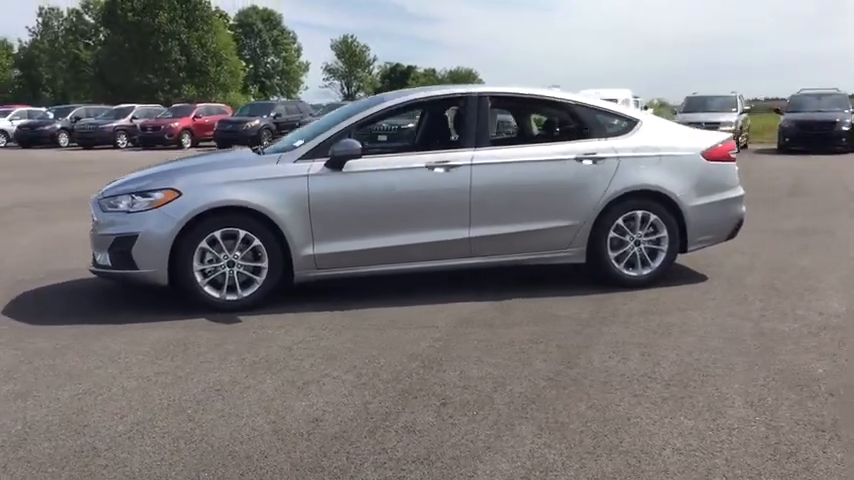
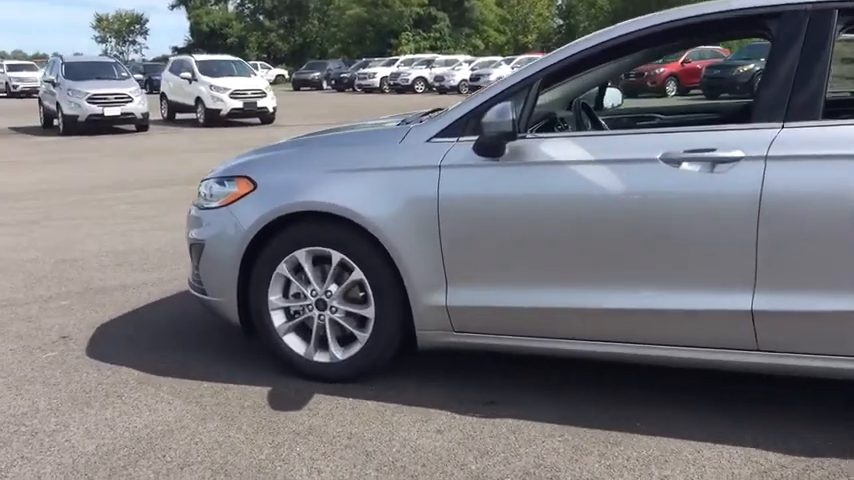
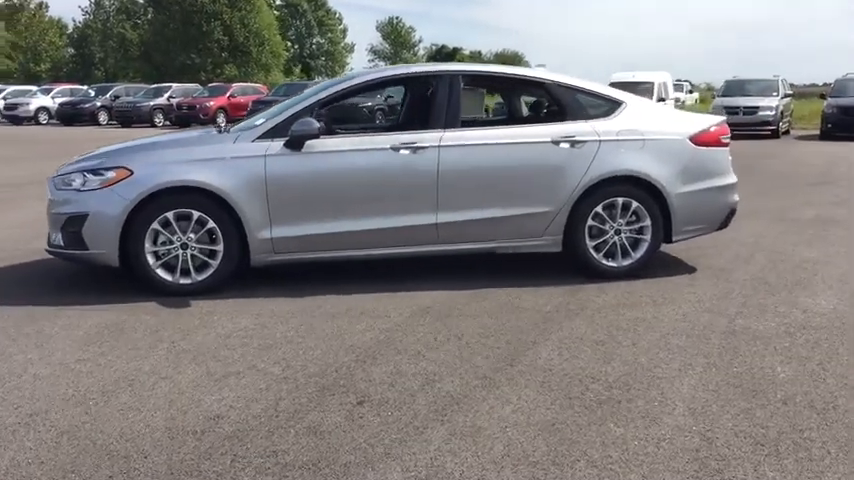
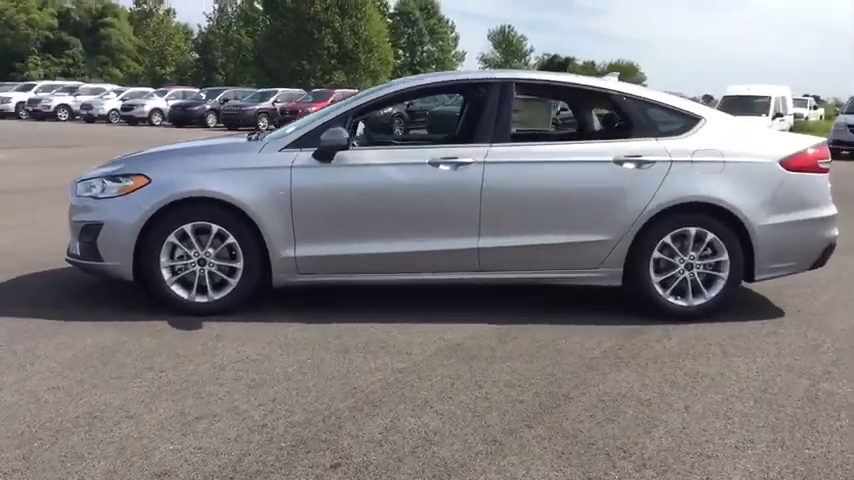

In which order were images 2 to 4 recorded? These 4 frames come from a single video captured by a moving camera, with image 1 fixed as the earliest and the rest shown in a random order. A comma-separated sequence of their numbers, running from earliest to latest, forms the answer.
3, 4, 2
